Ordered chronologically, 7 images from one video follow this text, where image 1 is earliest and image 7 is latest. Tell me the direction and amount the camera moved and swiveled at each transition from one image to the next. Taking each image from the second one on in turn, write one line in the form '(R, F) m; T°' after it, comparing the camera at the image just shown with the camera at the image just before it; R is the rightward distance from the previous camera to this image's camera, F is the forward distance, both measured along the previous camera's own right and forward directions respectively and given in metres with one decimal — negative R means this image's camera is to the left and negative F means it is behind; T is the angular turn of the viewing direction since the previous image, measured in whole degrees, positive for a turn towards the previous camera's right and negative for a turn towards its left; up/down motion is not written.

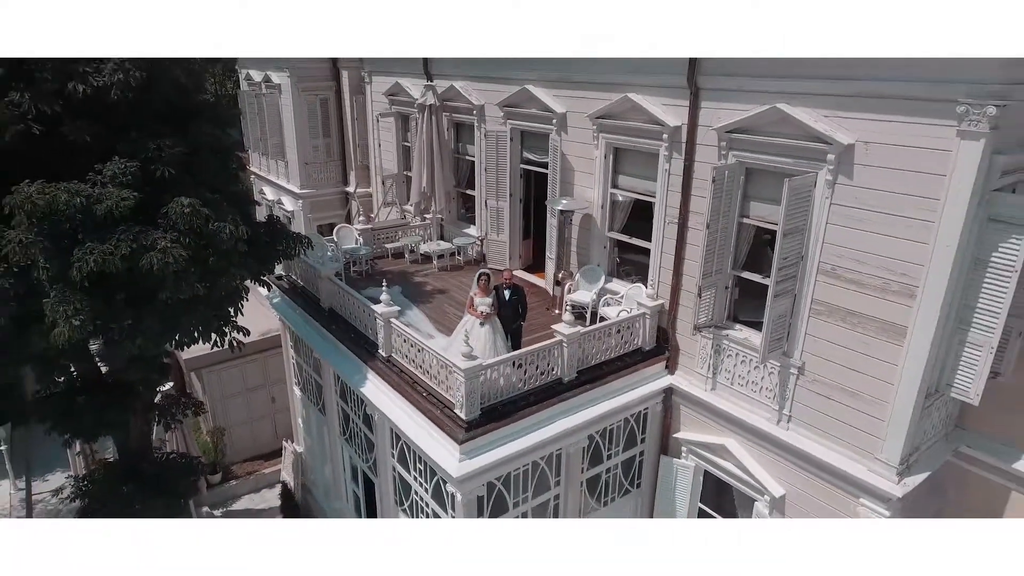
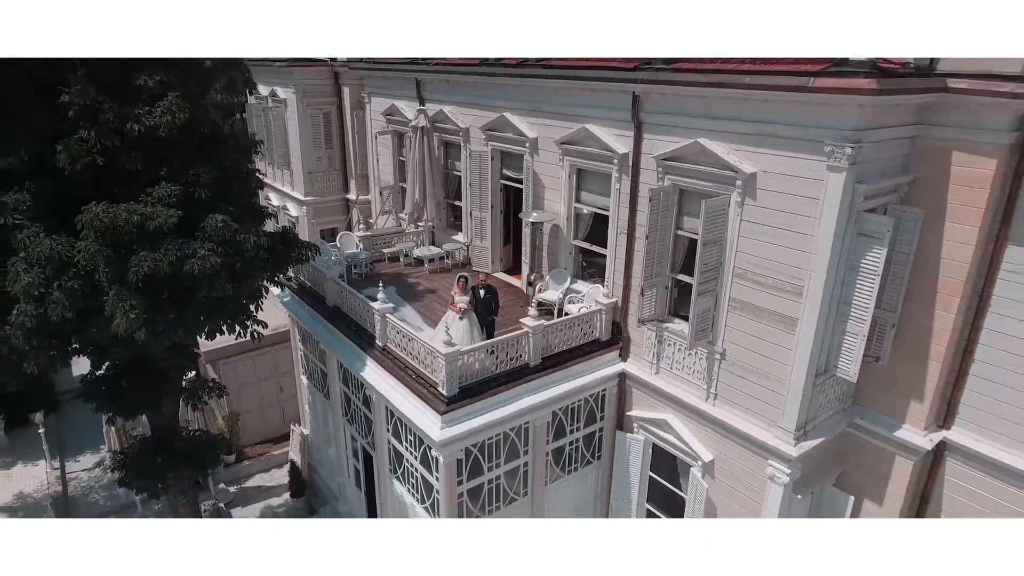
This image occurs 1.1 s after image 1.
(+0.6, -1.4) m; 0°
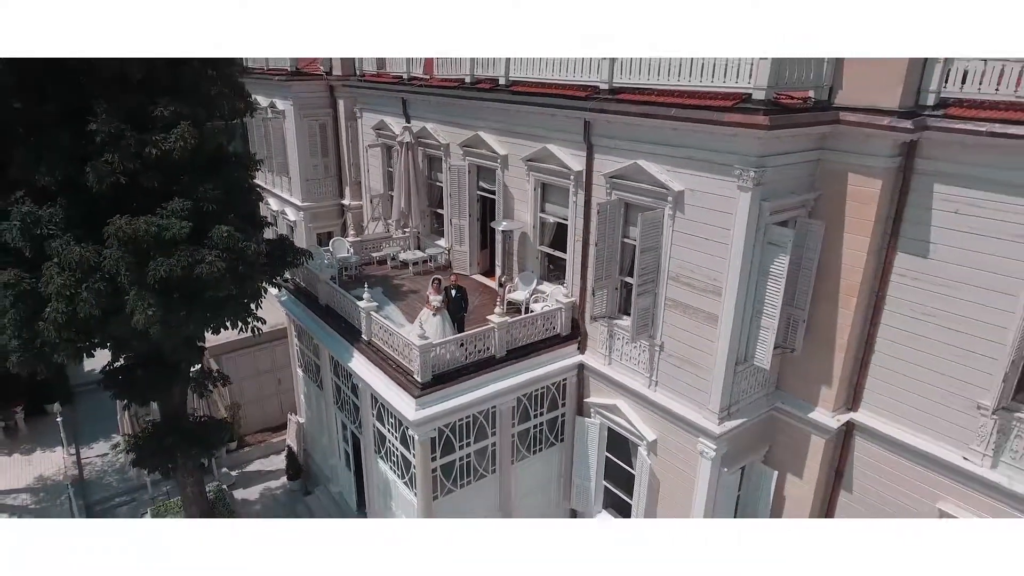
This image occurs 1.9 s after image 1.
(+0.9, -1.2) m; 0°
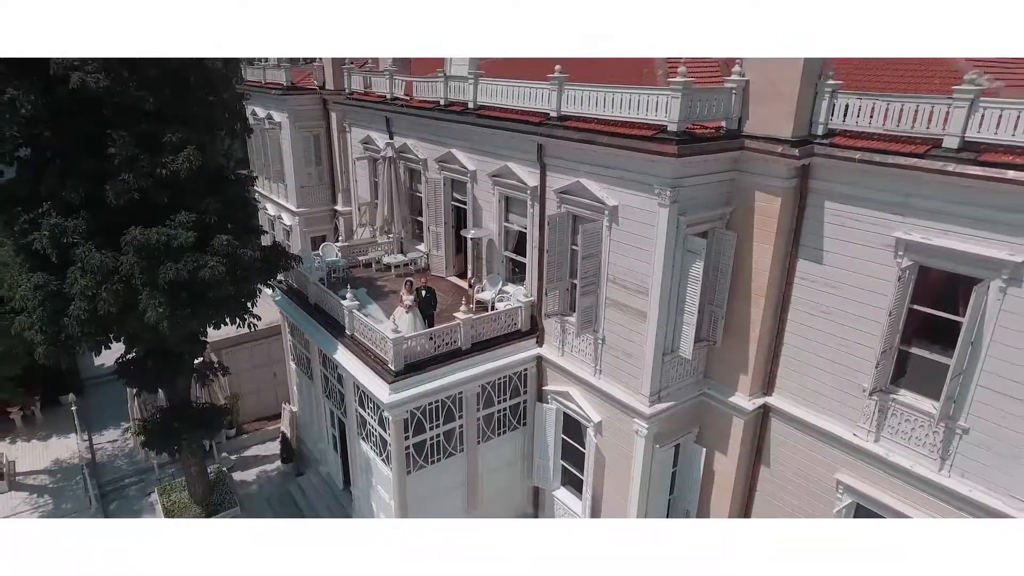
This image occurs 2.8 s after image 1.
(+1.1, -1.4) m; 0°
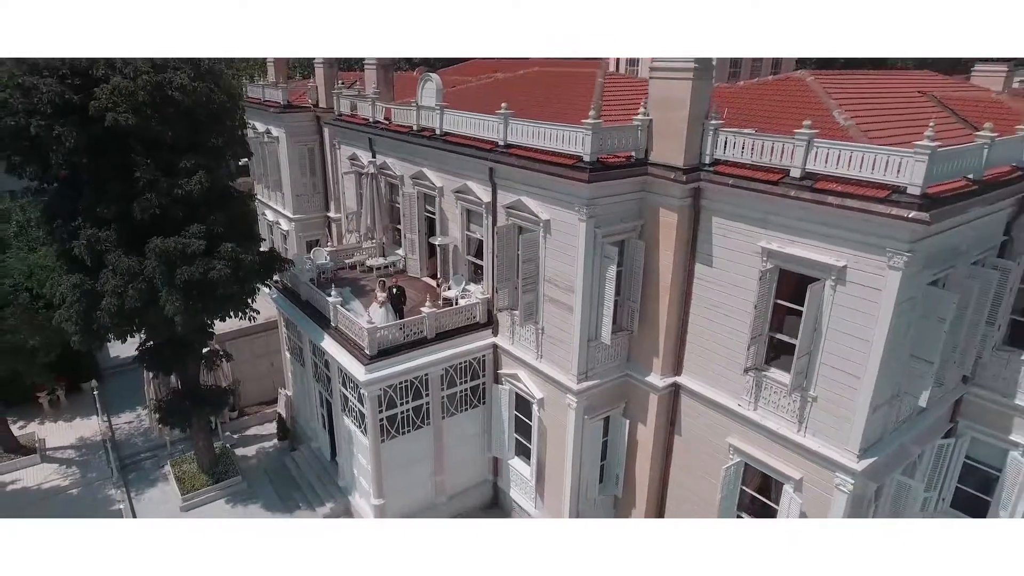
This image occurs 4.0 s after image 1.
(+1.6, -2.2) m; 0°
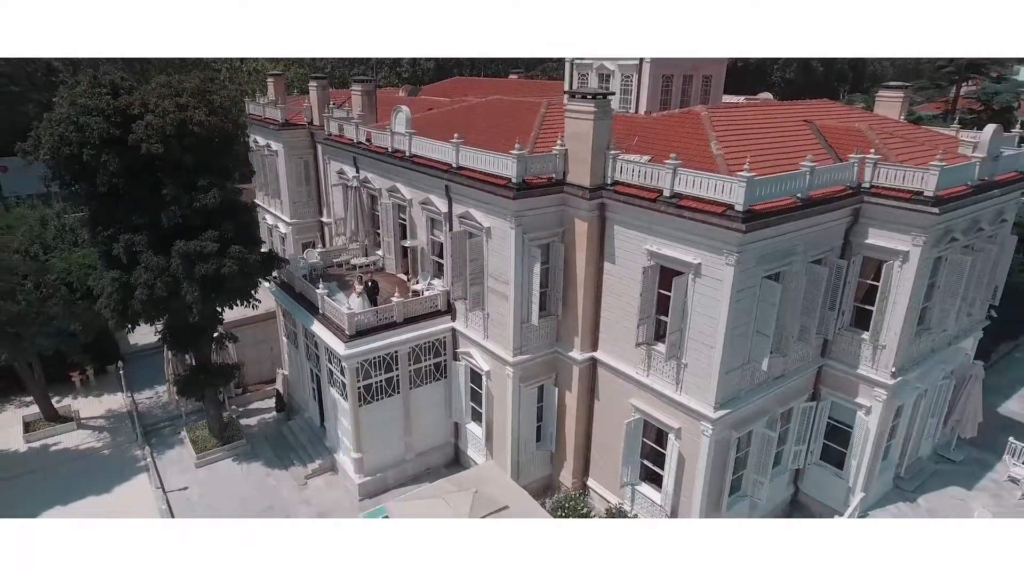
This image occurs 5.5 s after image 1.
(+2.2, -3.2) m; 0°
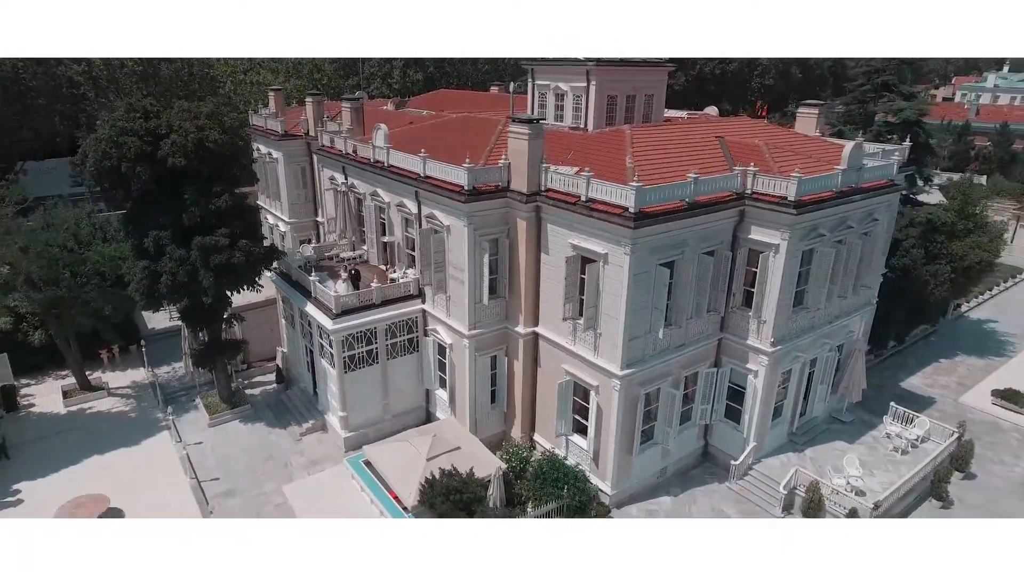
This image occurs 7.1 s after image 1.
(+2.4, -3.6) m; 0°
